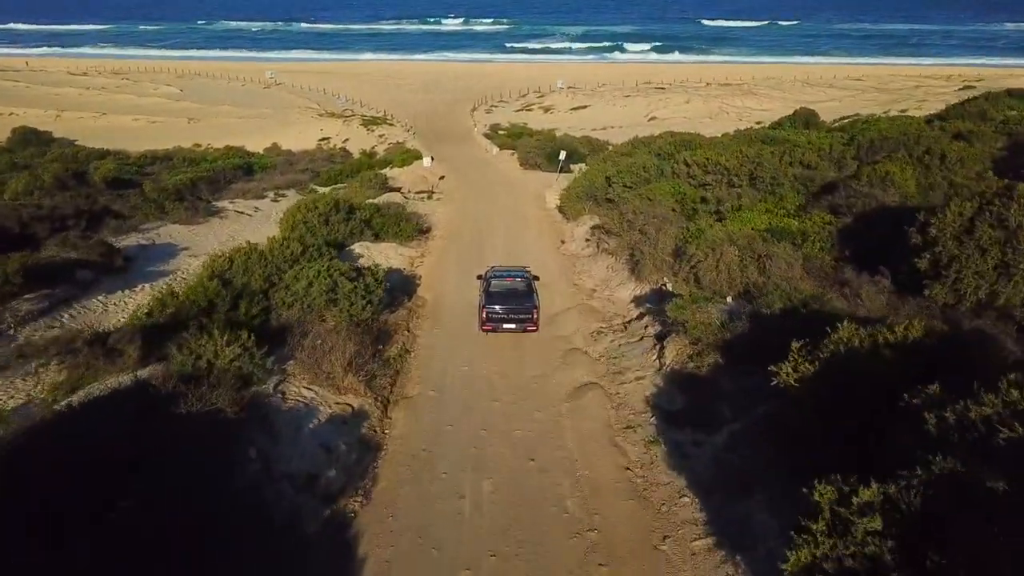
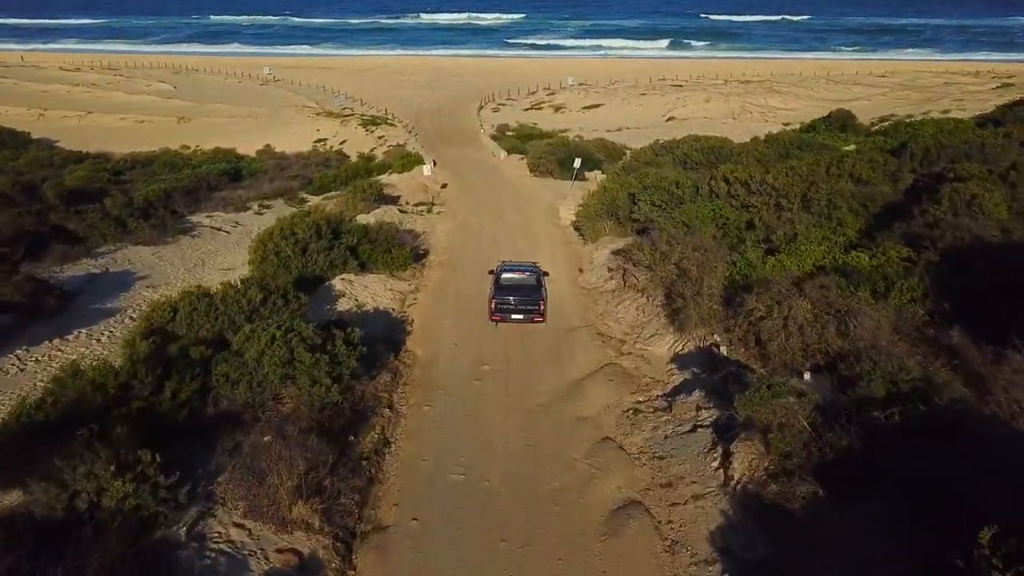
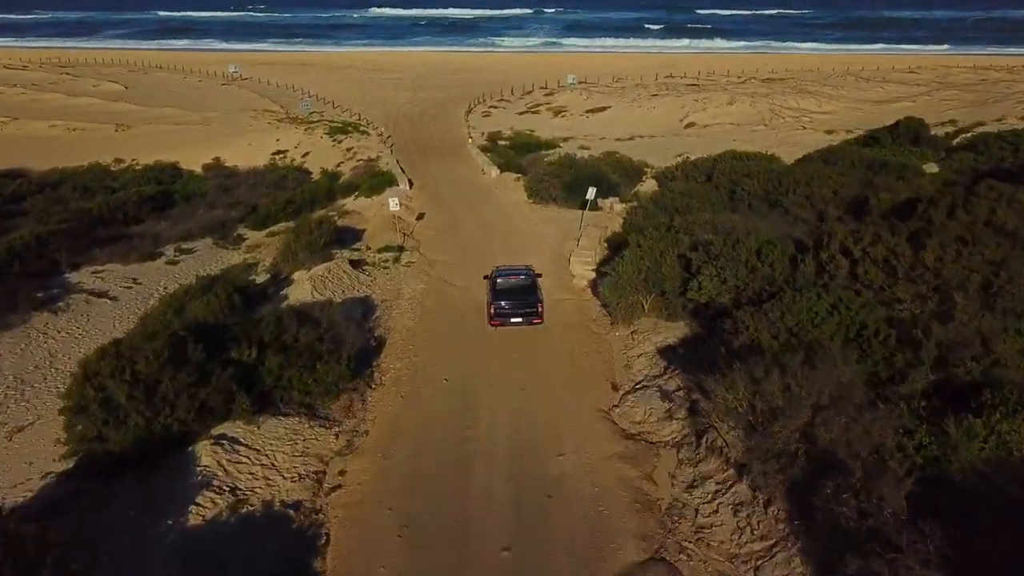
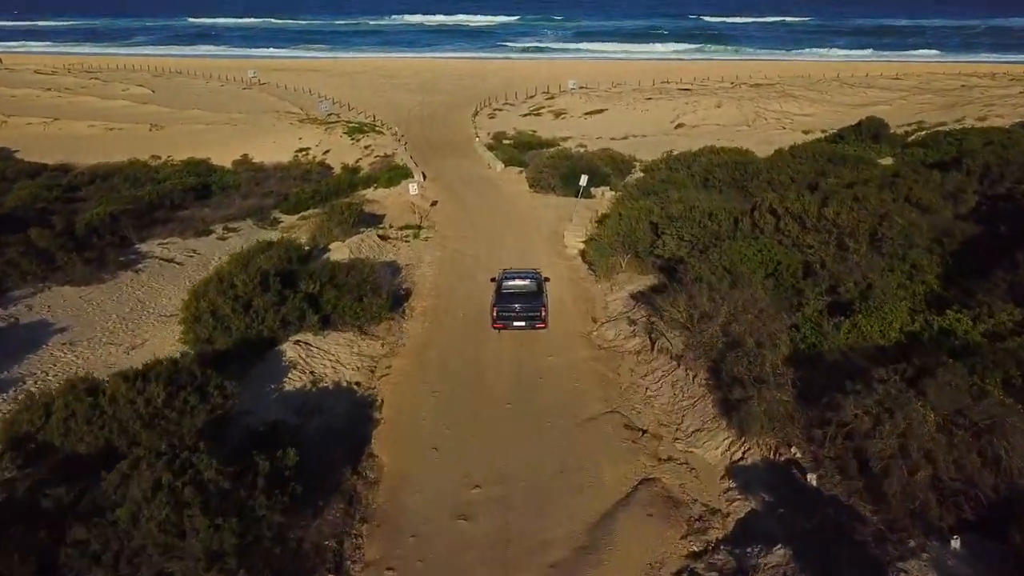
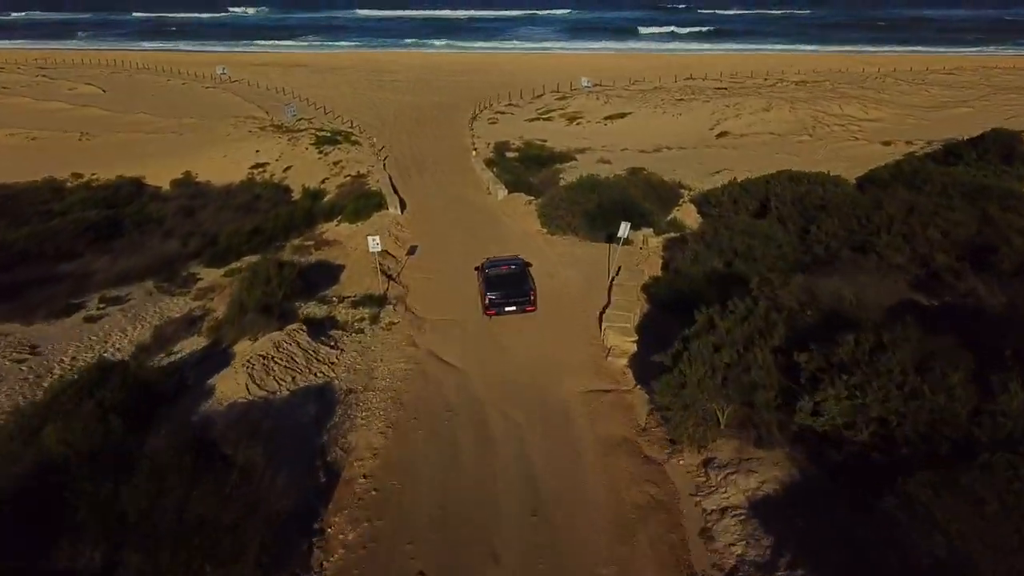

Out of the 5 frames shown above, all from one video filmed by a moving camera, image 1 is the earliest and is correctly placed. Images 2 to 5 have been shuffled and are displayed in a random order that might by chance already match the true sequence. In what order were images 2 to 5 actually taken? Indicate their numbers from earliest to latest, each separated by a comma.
2, 4, 3, 5
